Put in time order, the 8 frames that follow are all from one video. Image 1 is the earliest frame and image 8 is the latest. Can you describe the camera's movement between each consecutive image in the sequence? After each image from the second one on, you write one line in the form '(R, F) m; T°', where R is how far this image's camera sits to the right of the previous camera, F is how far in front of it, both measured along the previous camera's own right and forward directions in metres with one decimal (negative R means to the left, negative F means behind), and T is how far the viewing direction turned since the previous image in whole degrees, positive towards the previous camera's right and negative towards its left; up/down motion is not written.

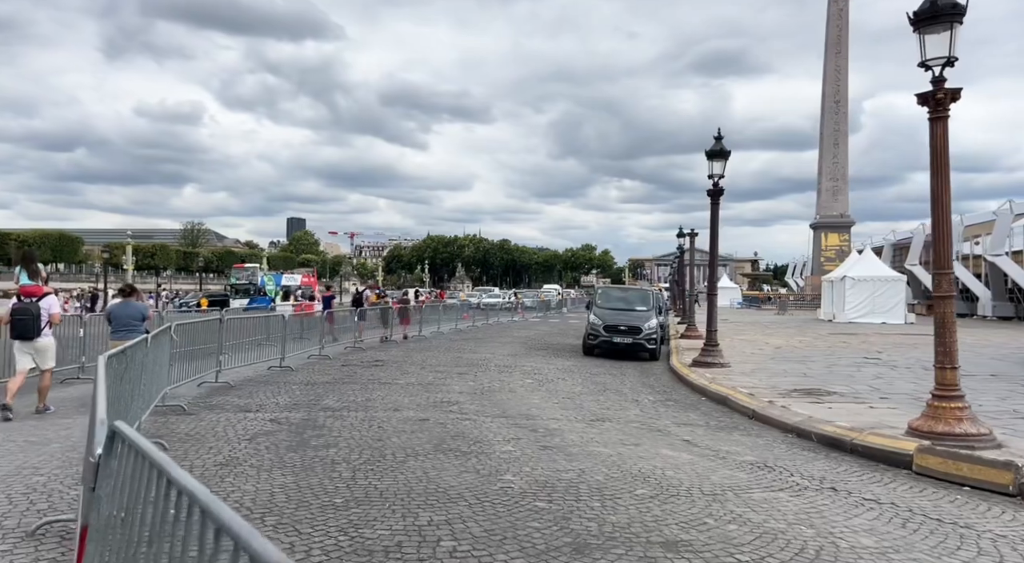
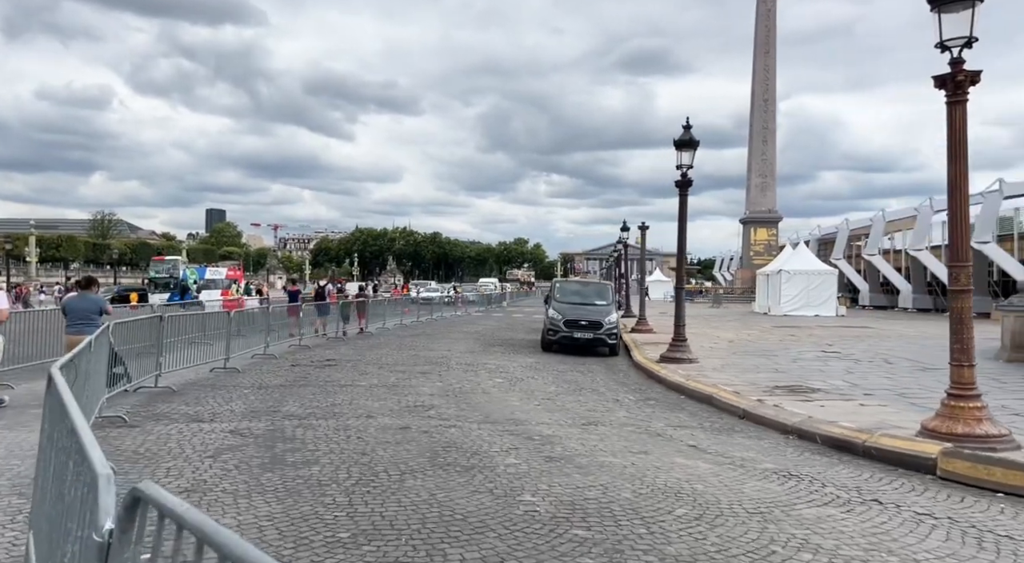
(-0.7, +0.9) m; +5°
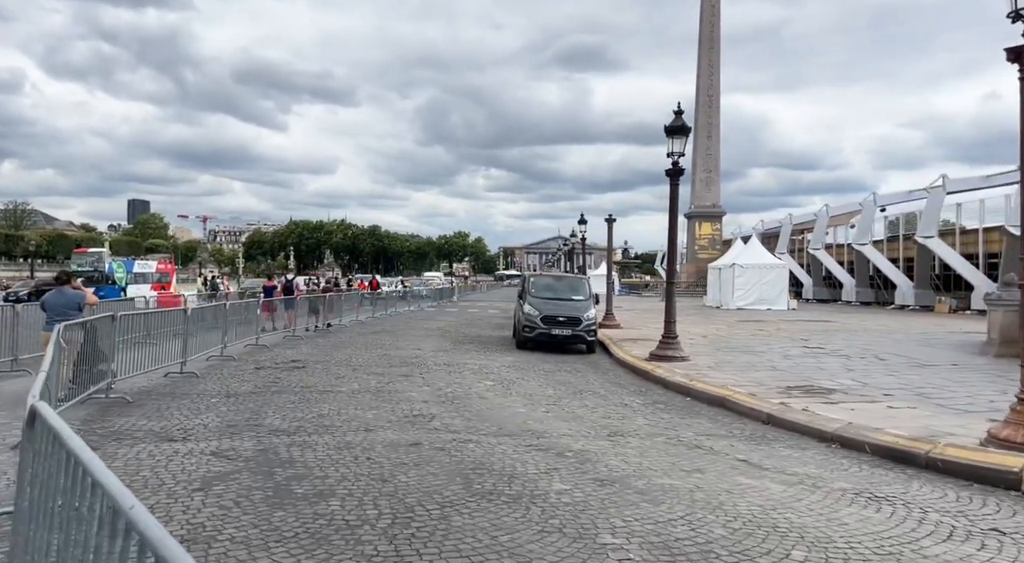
(-0.8, +1.1) m; +4°
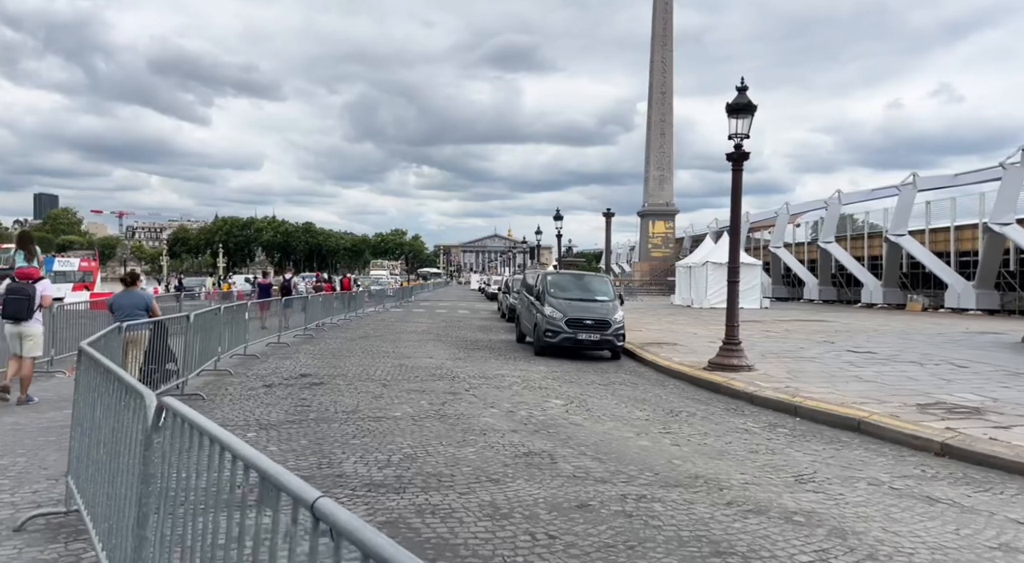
(-1.9, +2.2) m; +5°
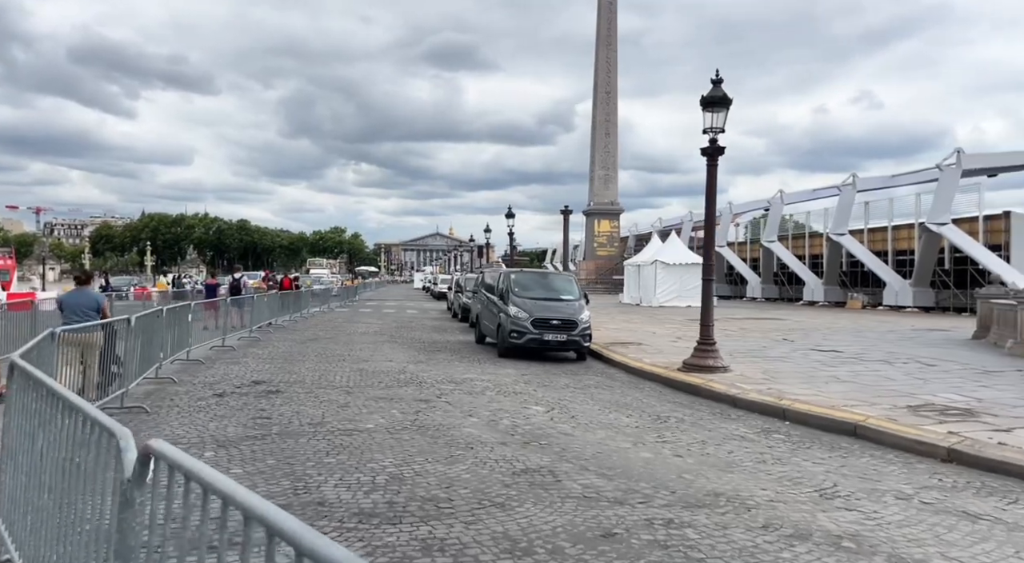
(-0.5, +0.7) m; +4°
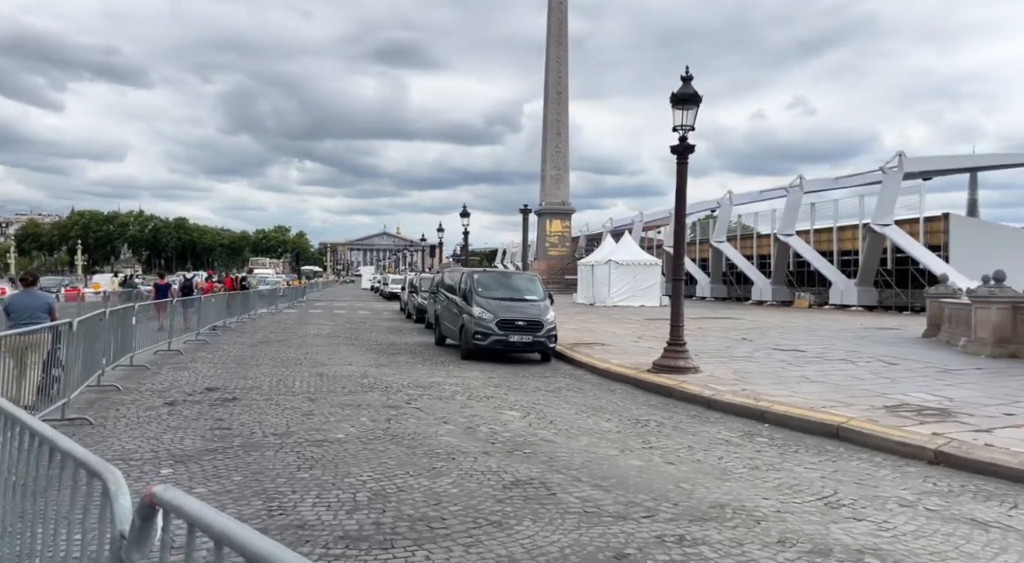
(-0.3, +0.4) m; +4°
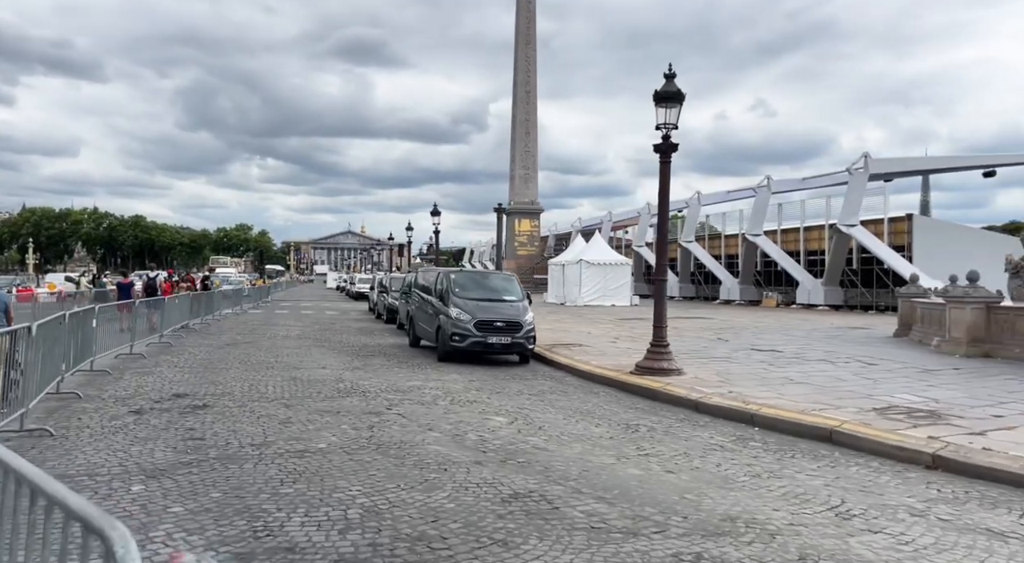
(-0.2, +0.3) m; +2°
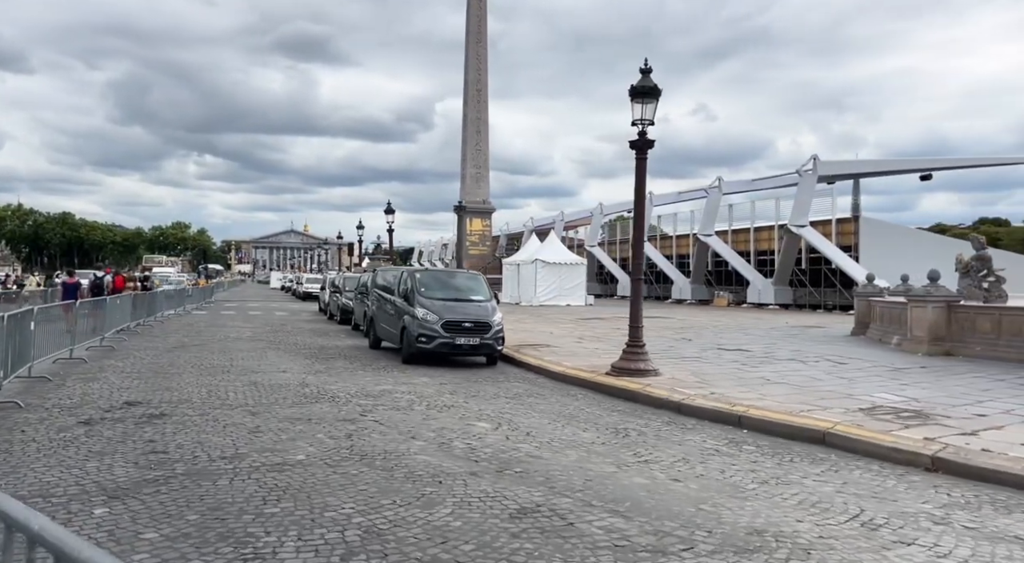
(-0.4, +0.4) m; +4°
